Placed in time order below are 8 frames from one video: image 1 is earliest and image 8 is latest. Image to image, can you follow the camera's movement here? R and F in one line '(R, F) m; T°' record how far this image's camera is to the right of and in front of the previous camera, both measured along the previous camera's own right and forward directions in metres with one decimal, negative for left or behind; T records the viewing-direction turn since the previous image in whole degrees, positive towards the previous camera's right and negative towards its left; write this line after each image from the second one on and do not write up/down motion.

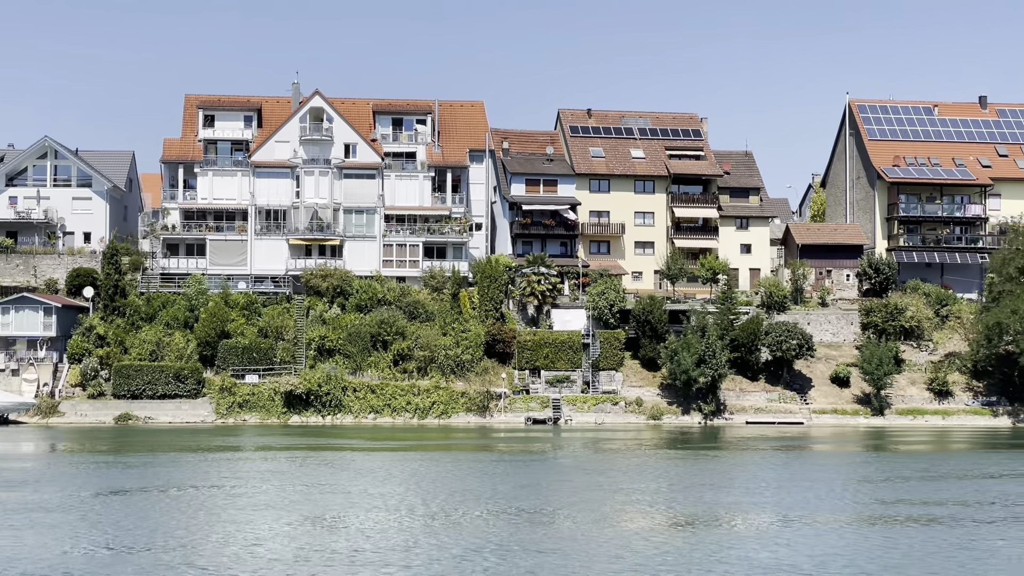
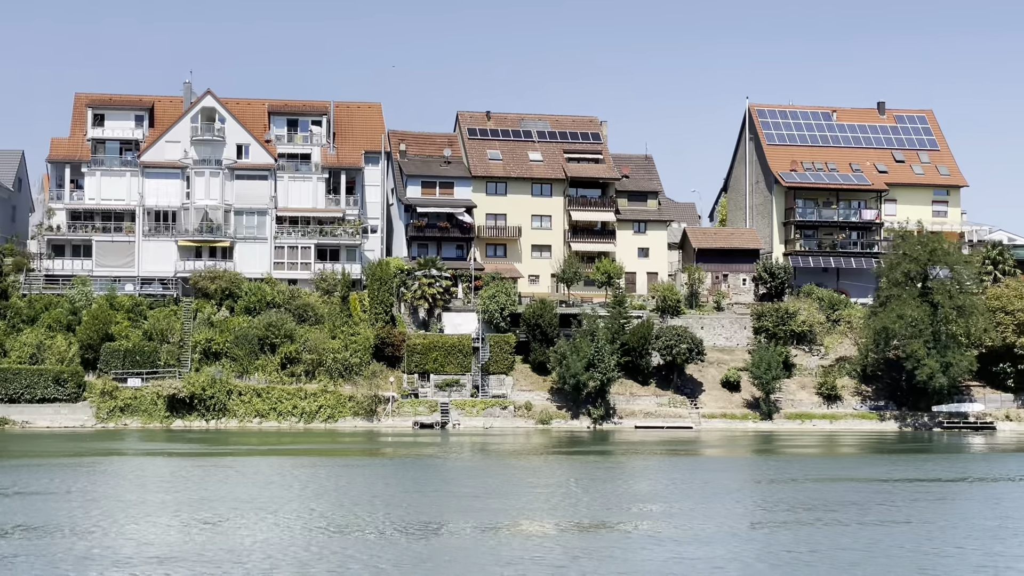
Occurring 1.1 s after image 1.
(+3.3, +0.5) m; +2°
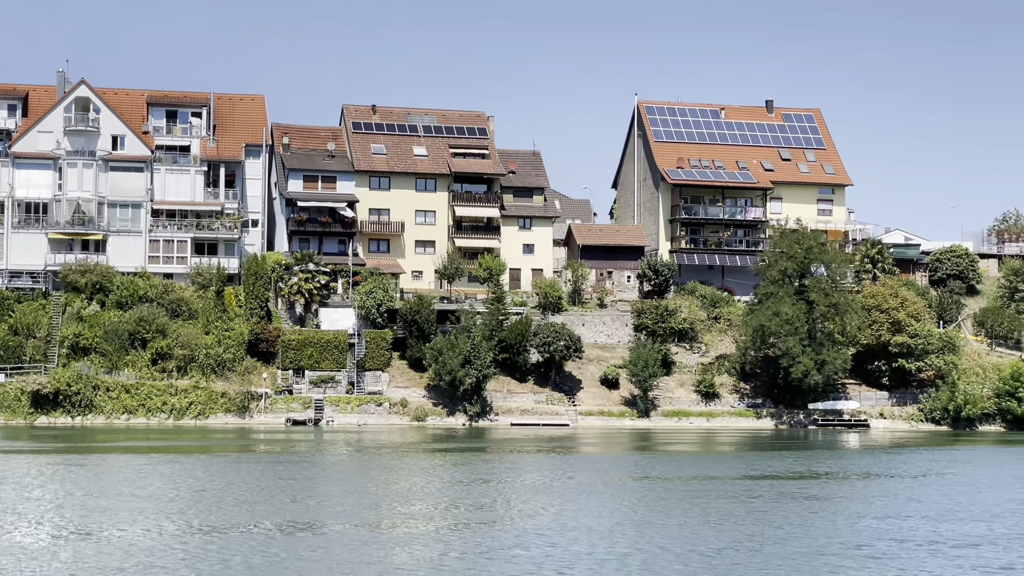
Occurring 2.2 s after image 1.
(+3.3, +0.6) m; +3°
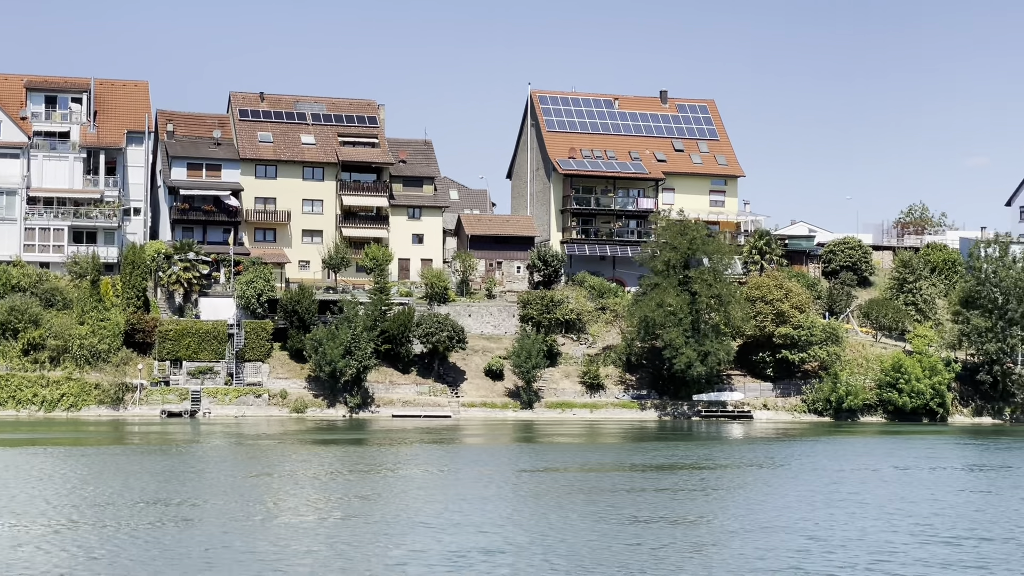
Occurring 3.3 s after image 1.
(+3.1, +0.7) m; +2°
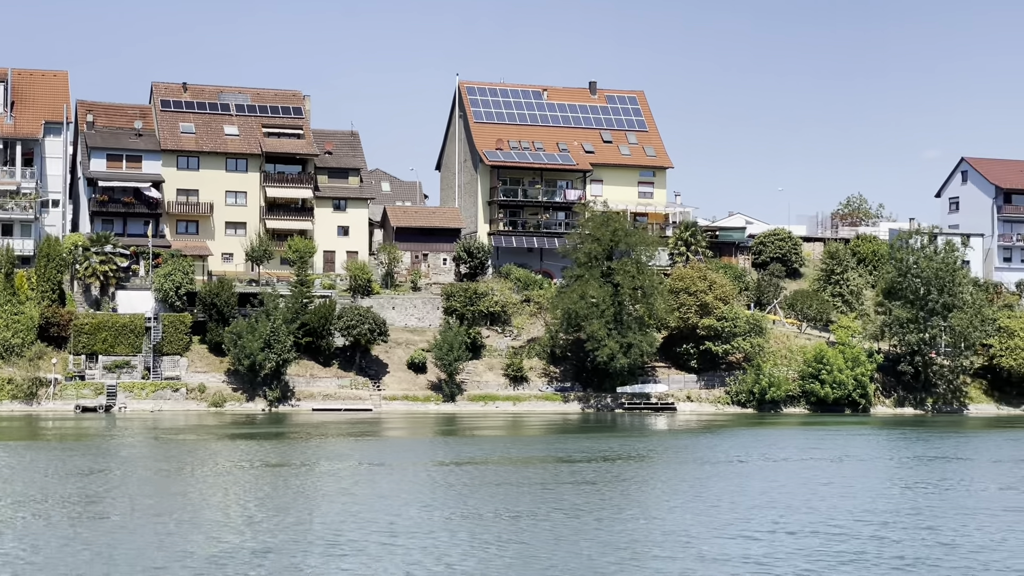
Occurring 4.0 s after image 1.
(+2.1, +0.5) m; +2°
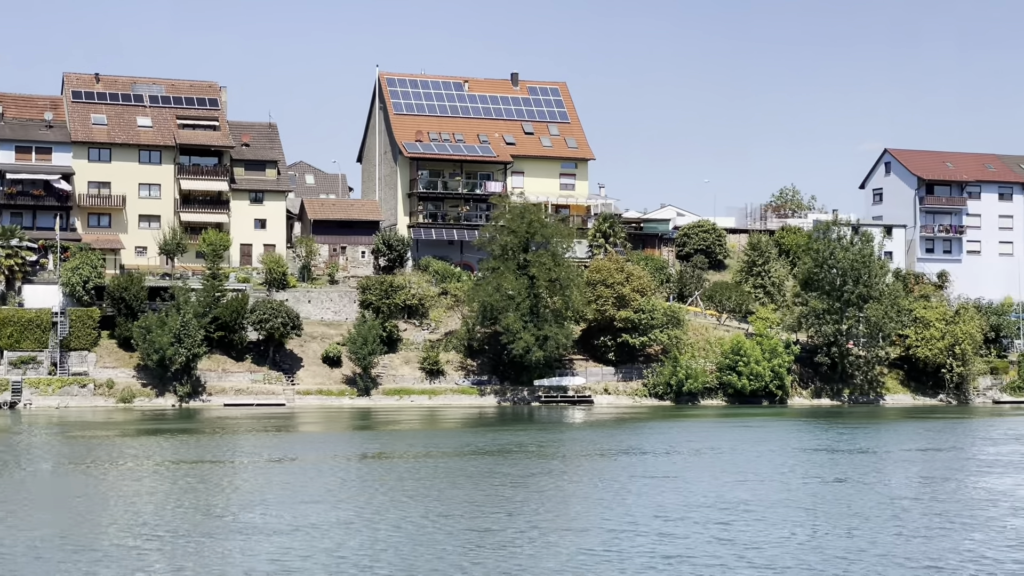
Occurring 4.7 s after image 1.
(+2.1, +0.6) m; +2°
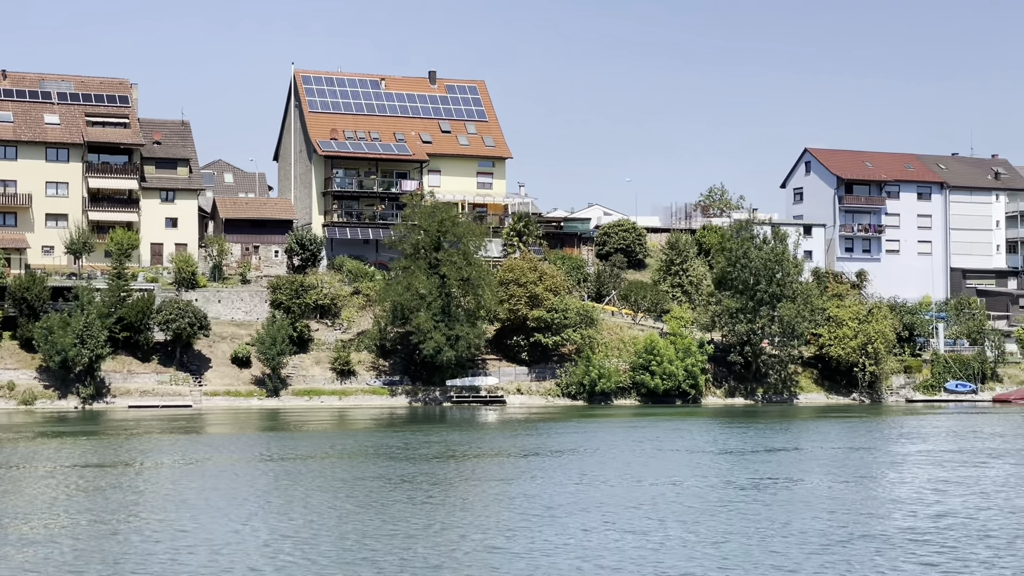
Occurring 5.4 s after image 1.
(+2.1, +0.6) m; +2°
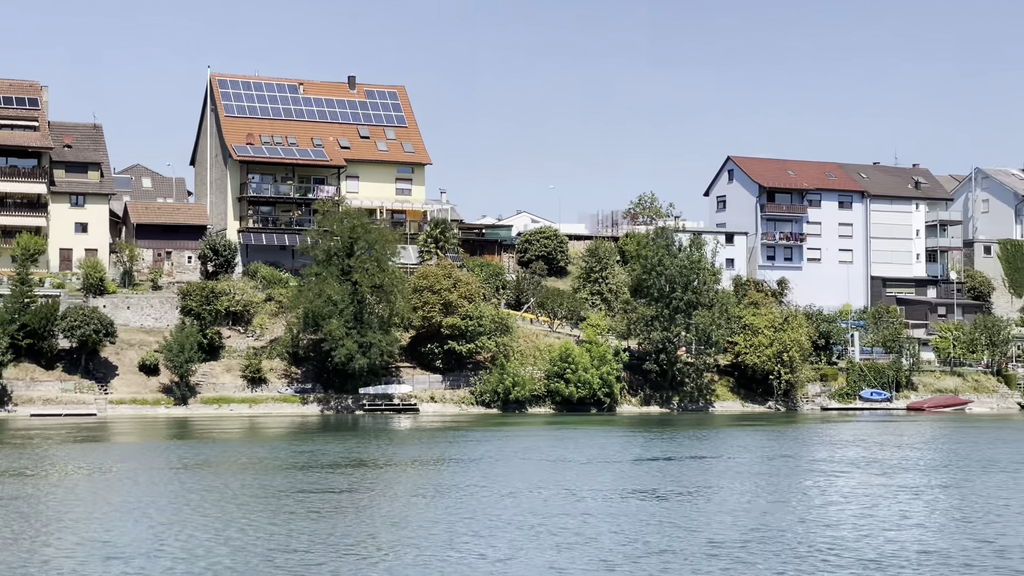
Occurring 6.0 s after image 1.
(+1.8, +0.7) m; +2°
